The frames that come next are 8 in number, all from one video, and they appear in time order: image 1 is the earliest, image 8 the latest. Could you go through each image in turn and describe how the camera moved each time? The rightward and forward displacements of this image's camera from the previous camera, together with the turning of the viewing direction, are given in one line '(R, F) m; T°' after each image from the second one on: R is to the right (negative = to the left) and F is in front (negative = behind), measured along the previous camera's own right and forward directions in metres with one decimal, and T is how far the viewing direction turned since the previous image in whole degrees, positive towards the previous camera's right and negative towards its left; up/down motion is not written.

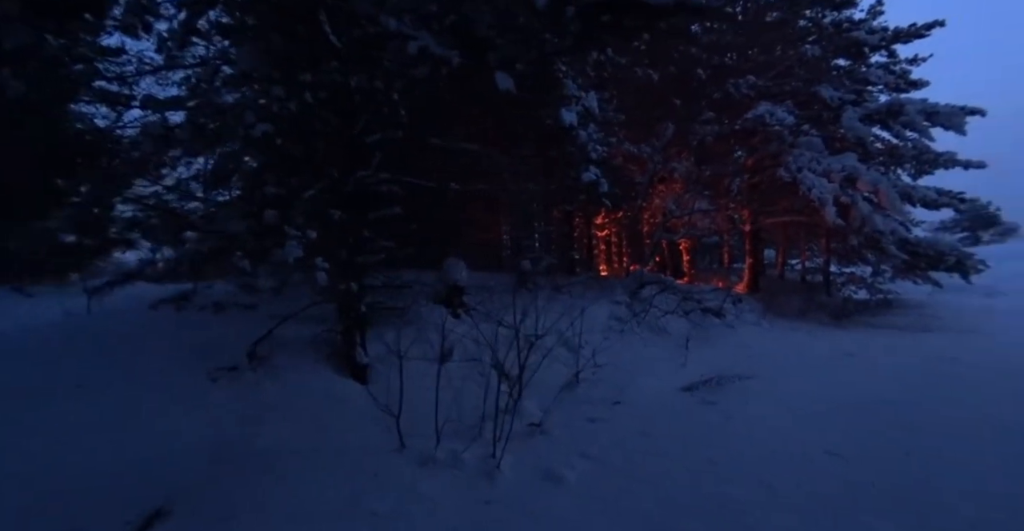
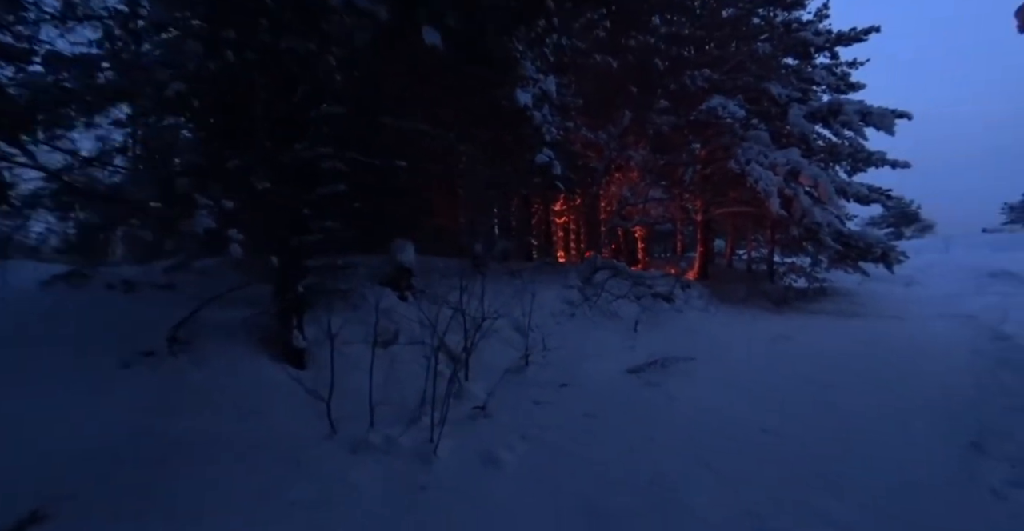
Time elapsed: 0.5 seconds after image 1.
(+0.1, +0.1) m; +4°
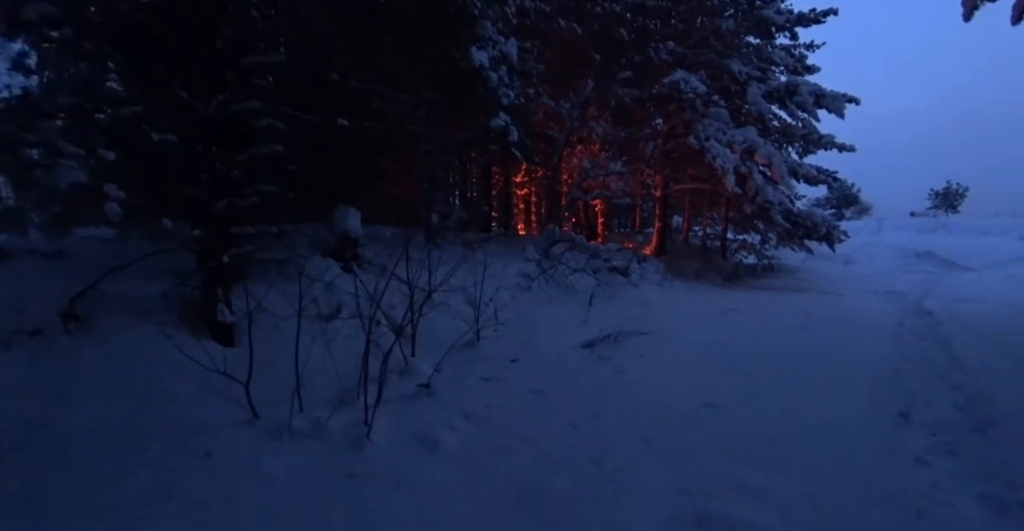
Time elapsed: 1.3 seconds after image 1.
(+0.1, +0.3) m; +4°
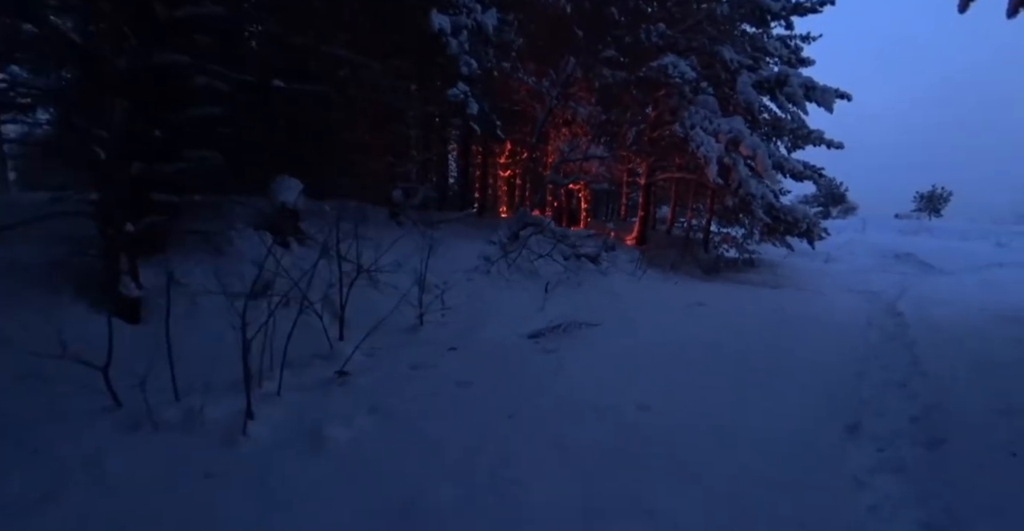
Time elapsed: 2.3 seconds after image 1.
(+0.5, +0.4) m; +1°
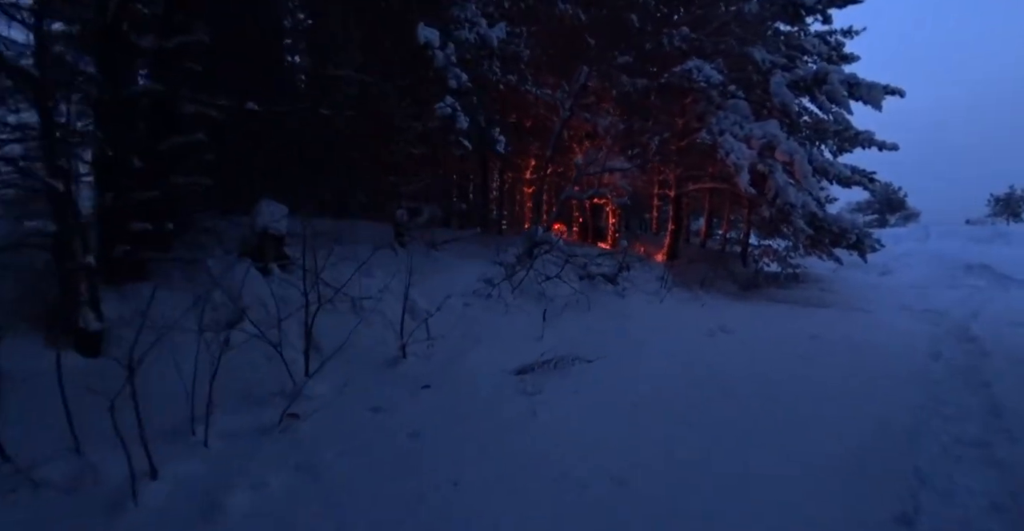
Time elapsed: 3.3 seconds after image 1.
(+0.7, +0.6) m; -5°
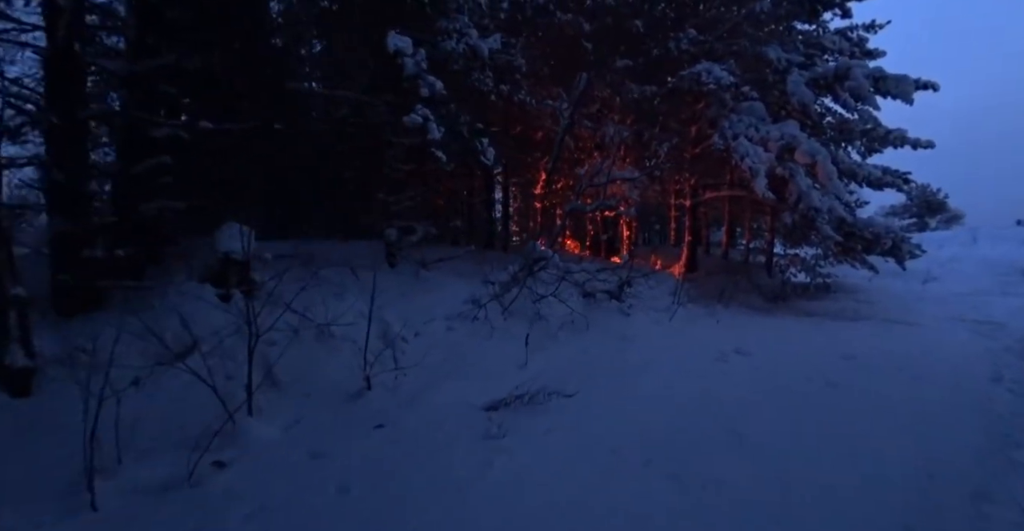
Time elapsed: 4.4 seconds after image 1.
(+0.6, +0.6) m; -3°
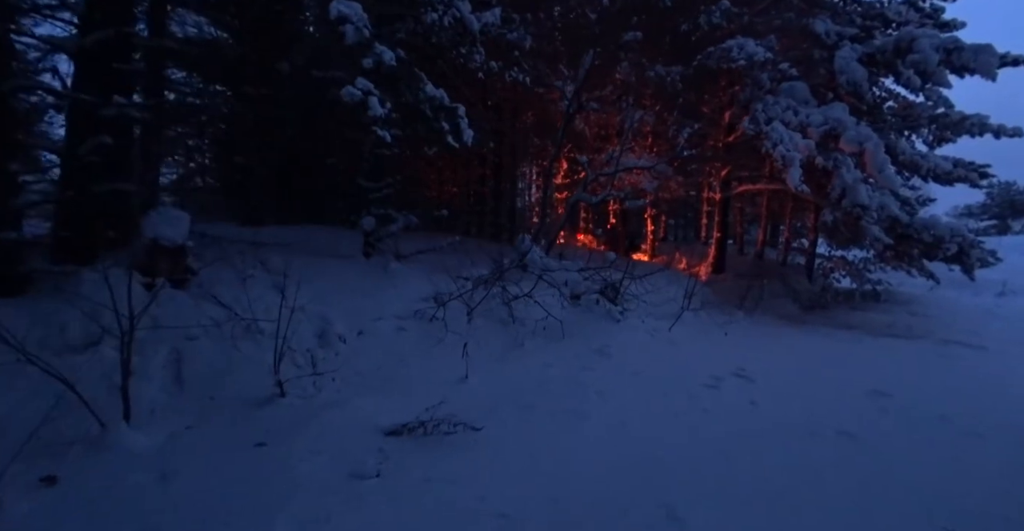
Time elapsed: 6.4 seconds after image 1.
(+1.1, +0.8) m; -6°
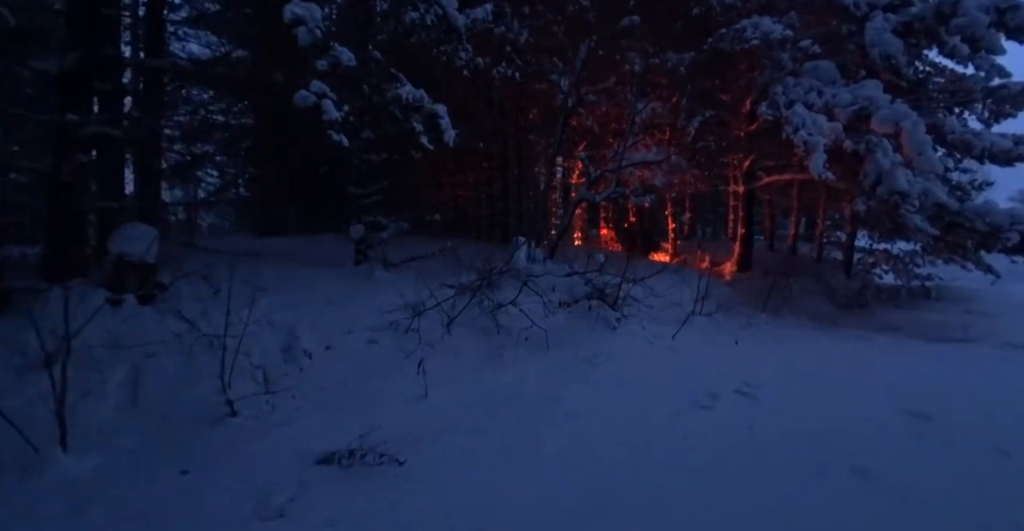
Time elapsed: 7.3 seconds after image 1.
(+0.8, +0.4) m; -5°
